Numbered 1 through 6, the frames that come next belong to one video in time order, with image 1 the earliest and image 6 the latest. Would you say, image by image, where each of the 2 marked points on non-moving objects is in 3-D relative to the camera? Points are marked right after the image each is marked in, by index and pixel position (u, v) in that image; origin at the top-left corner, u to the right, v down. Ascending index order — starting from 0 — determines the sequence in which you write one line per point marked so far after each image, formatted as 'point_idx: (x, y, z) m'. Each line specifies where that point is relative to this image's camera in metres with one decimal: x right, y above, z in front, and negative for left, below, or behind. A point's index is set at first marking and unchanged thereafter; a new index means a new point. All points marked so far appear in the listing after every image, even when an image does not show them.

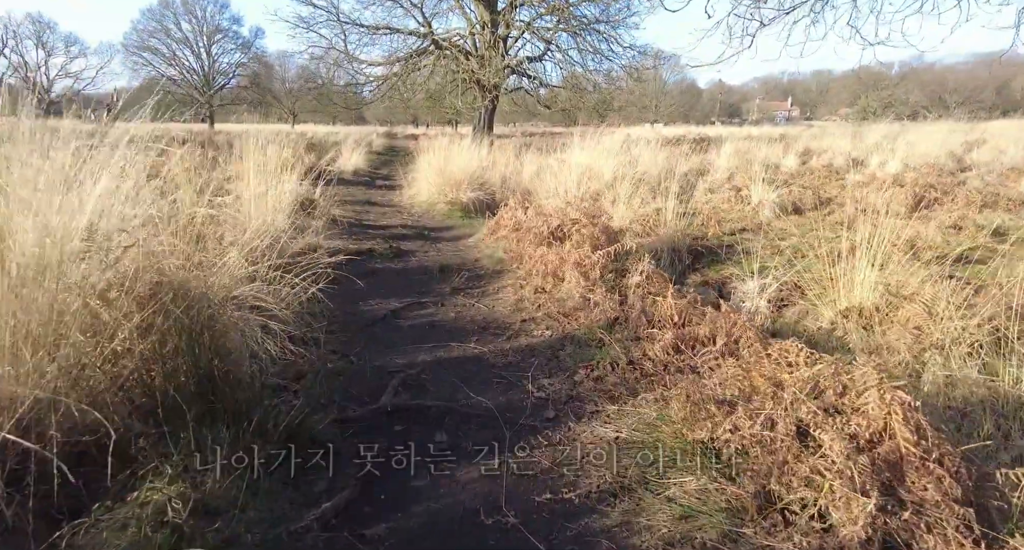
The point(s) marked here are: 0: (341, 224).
0: (-2.0, +0.6, +7.6) m
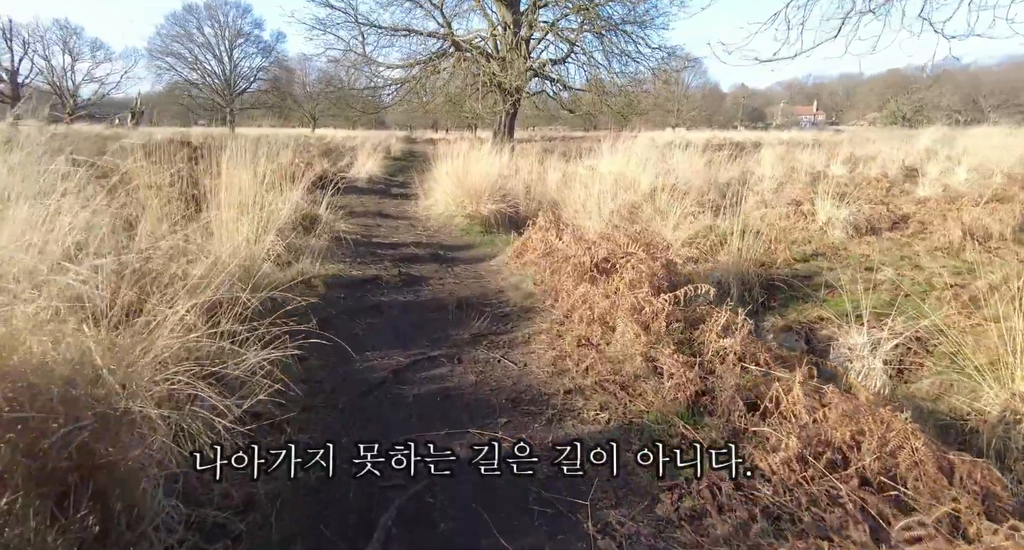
0: (-1.7, +0.3, +6.7) m
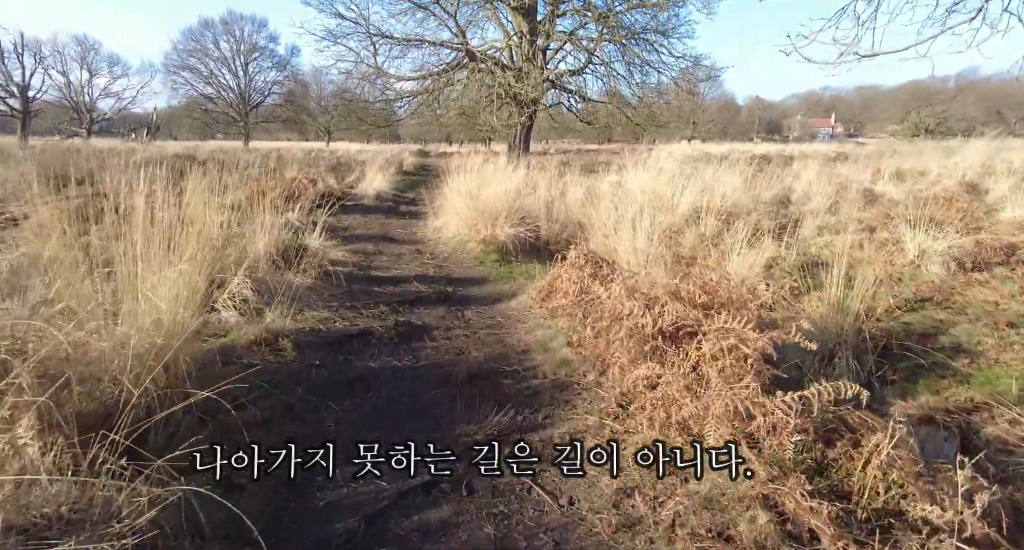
0: (-1.5, -0.1, +5.6) m
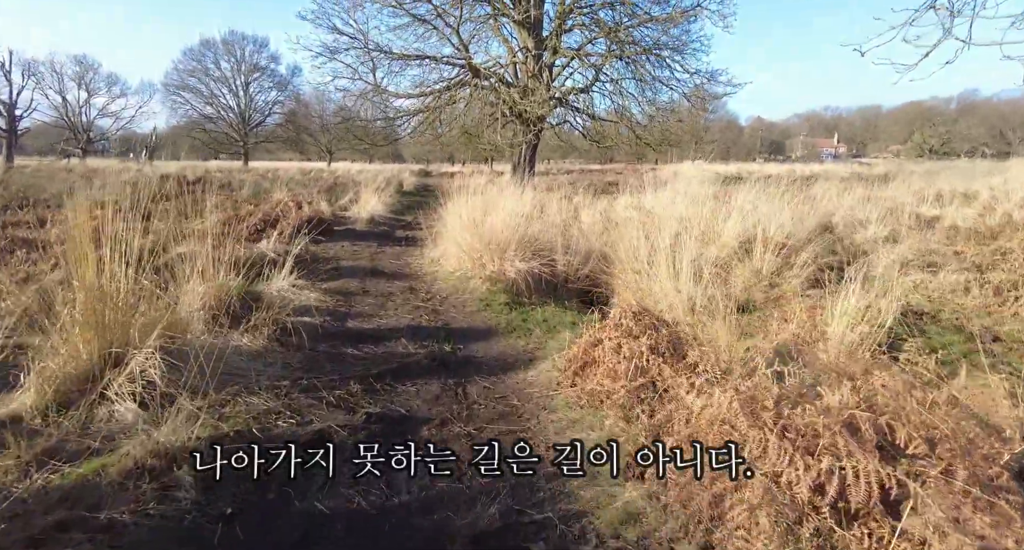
0: (-1.4, -0.4, +4.2) m
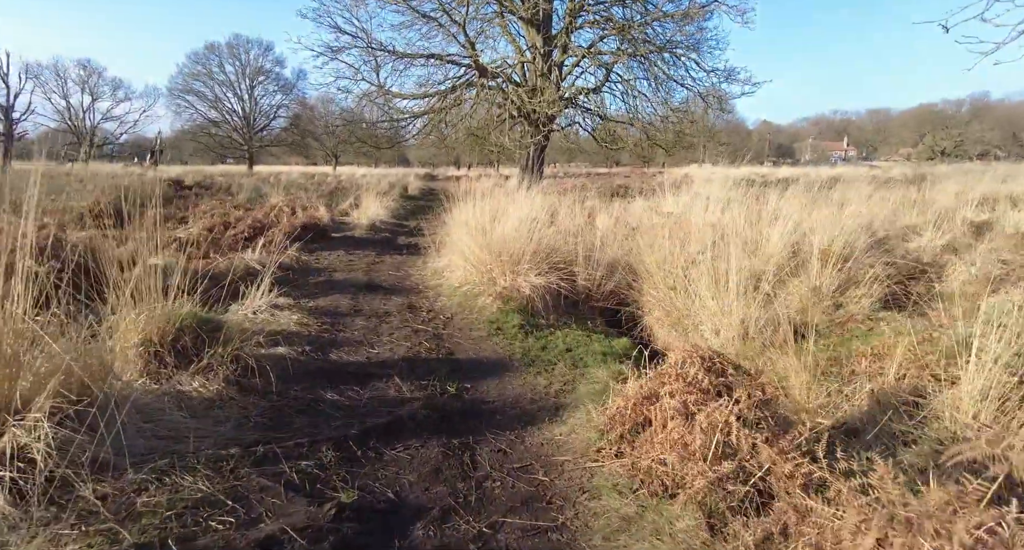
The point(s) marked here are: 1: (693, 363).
0: (-1.3, -0.6, +3.3) m
1: (+0.7, -0.4, +2.6) m
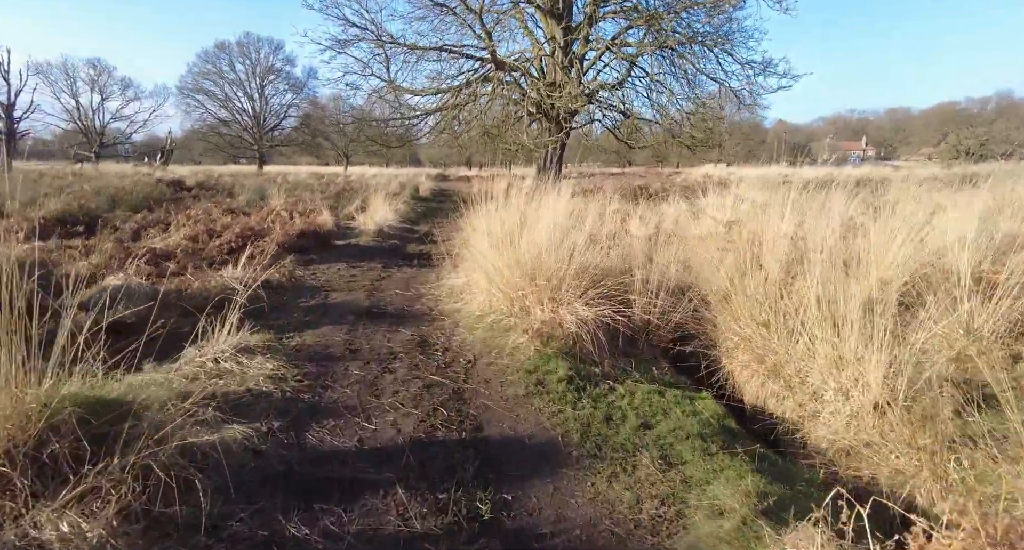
0: (-1.0, -0.8, +2.0) m
1: (+0.9, -0.6, +1.3) m
